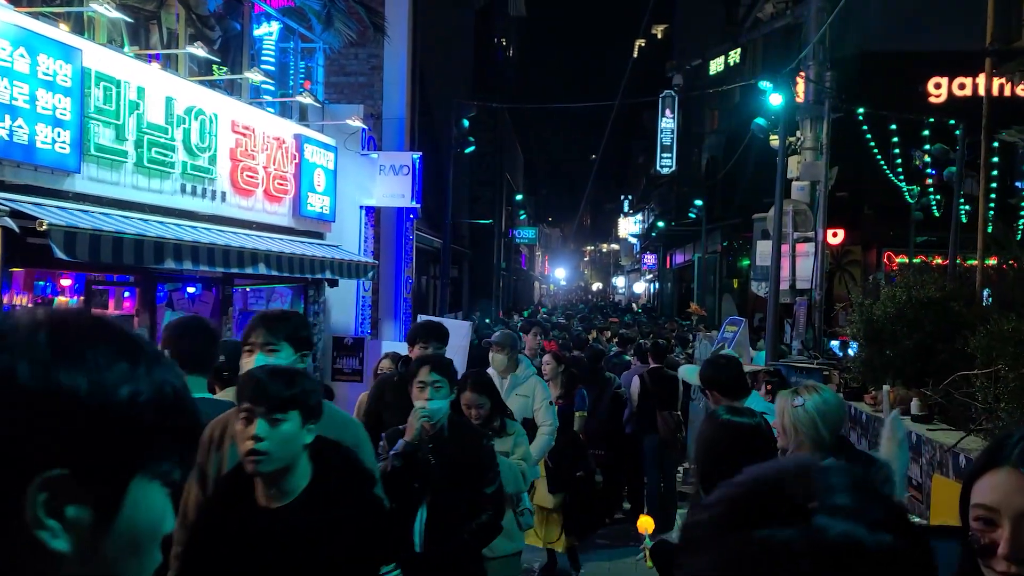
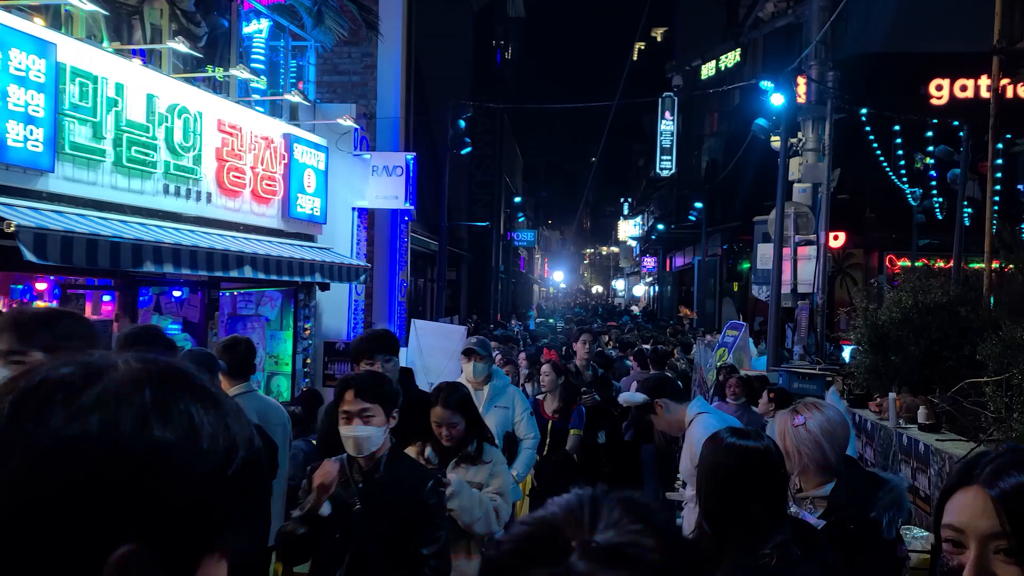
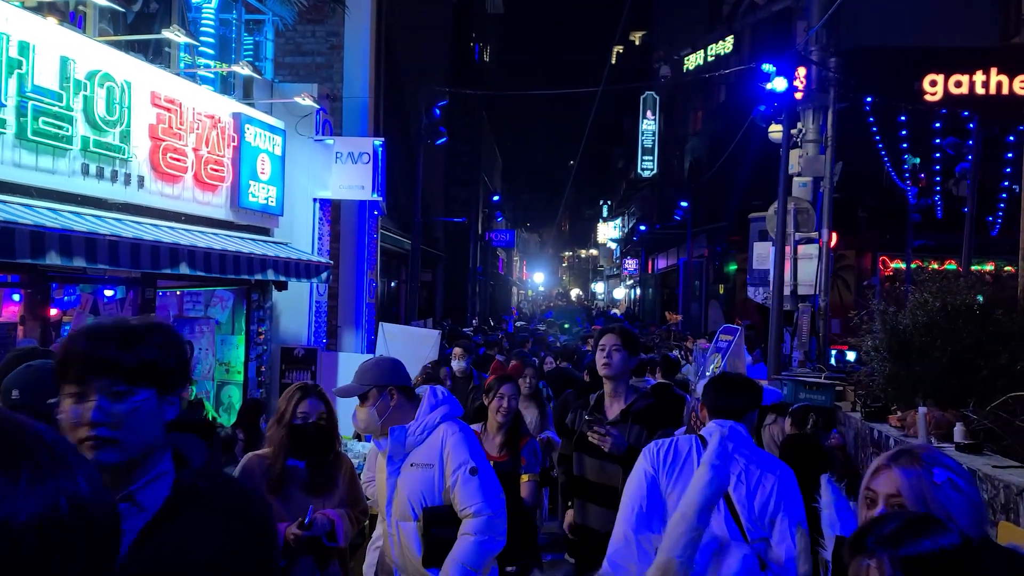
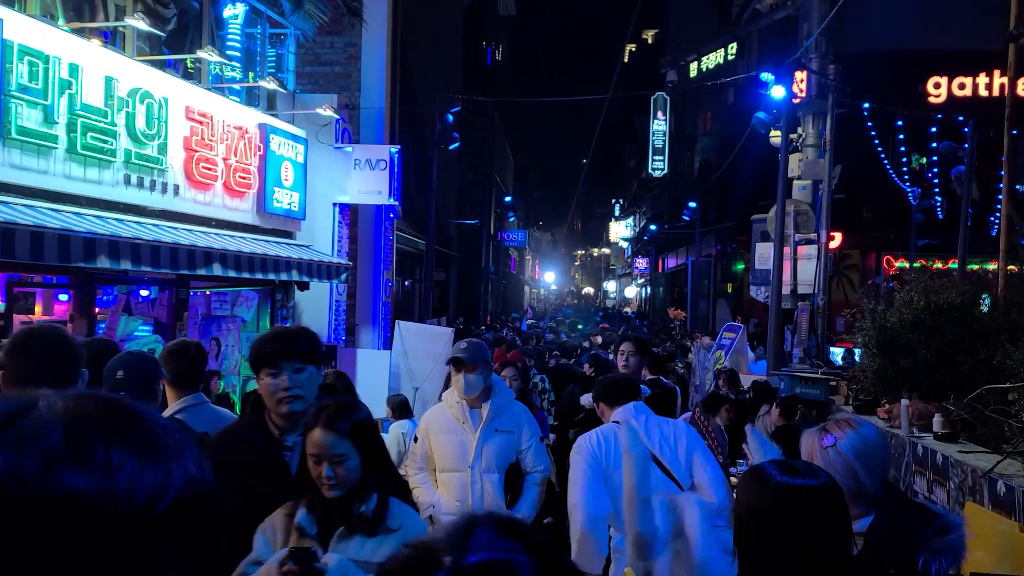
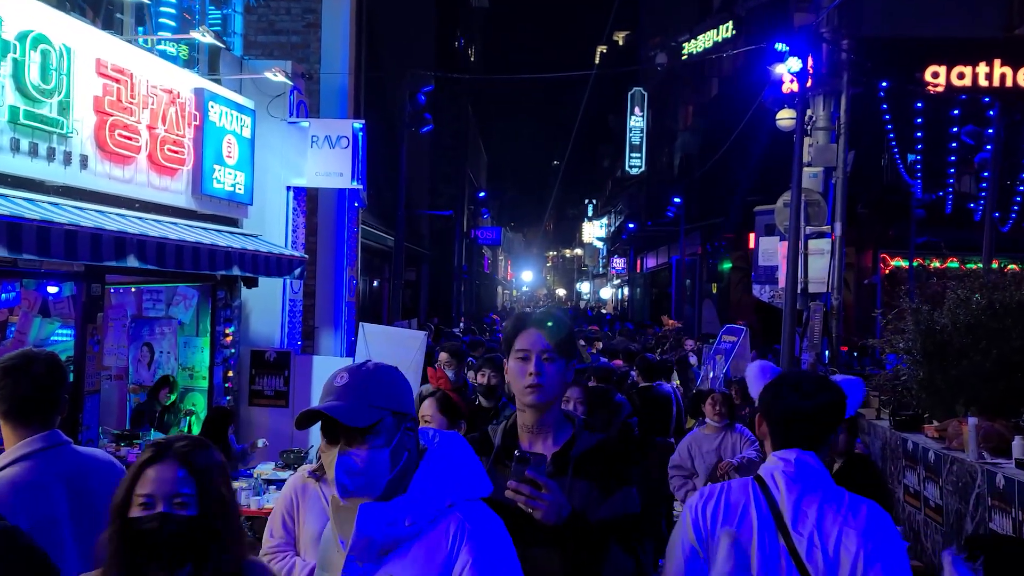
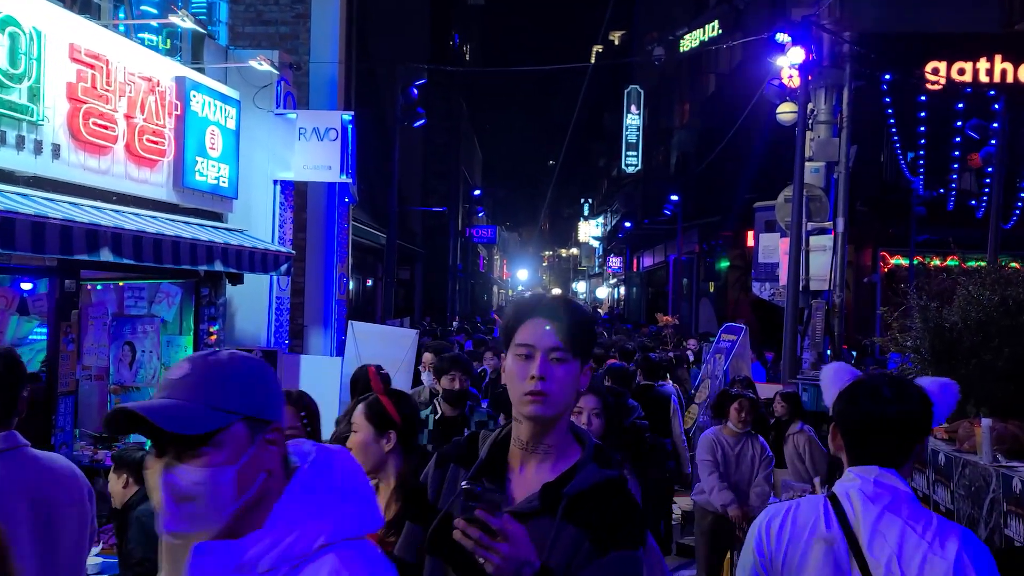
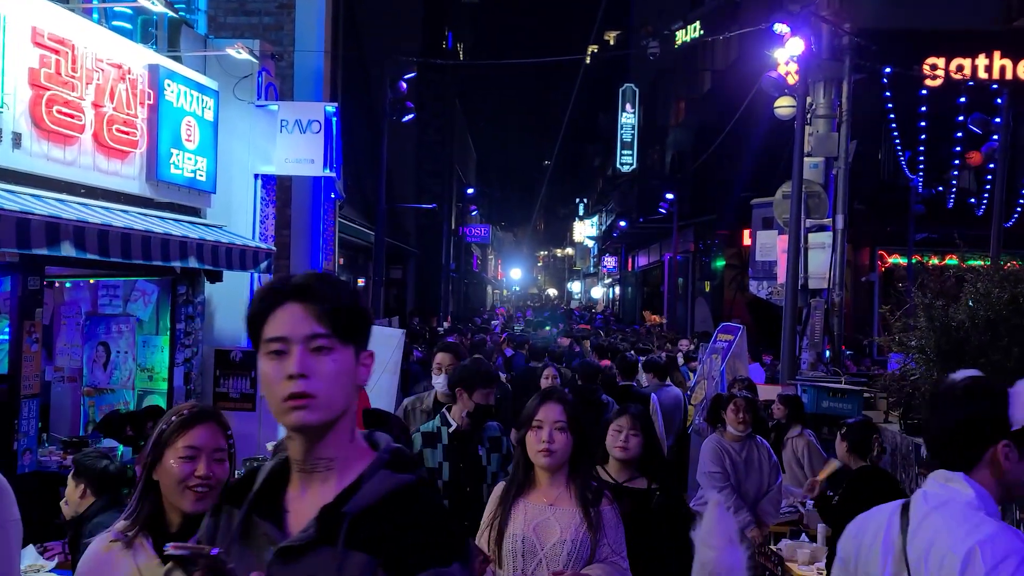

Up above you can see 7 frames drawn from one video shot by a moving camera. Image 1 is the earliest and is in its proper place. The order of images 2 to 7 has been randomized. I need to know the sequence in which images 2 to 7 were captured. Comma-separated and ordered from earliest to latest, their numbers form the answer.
2, 4, 3, 5, 6, 7
